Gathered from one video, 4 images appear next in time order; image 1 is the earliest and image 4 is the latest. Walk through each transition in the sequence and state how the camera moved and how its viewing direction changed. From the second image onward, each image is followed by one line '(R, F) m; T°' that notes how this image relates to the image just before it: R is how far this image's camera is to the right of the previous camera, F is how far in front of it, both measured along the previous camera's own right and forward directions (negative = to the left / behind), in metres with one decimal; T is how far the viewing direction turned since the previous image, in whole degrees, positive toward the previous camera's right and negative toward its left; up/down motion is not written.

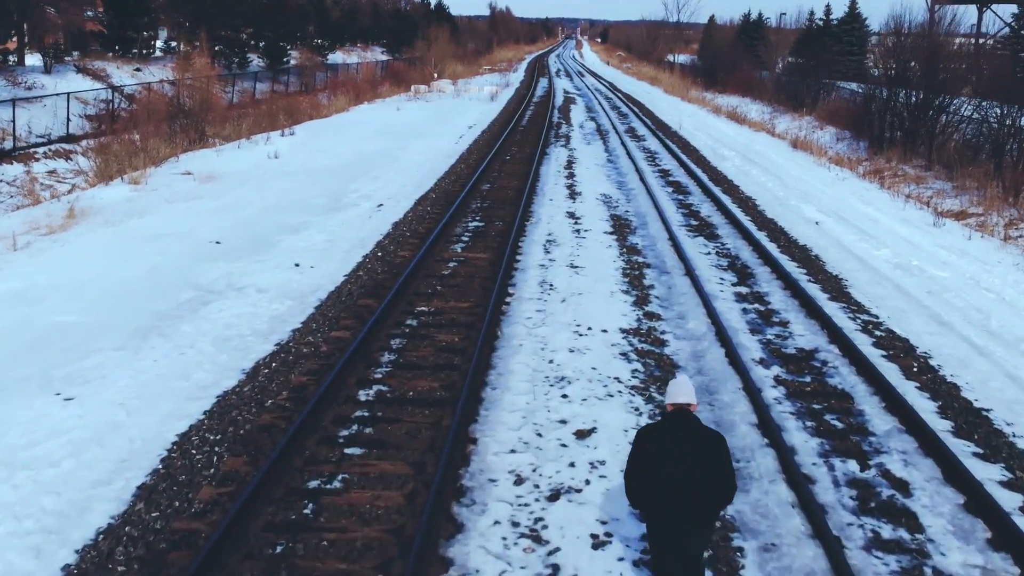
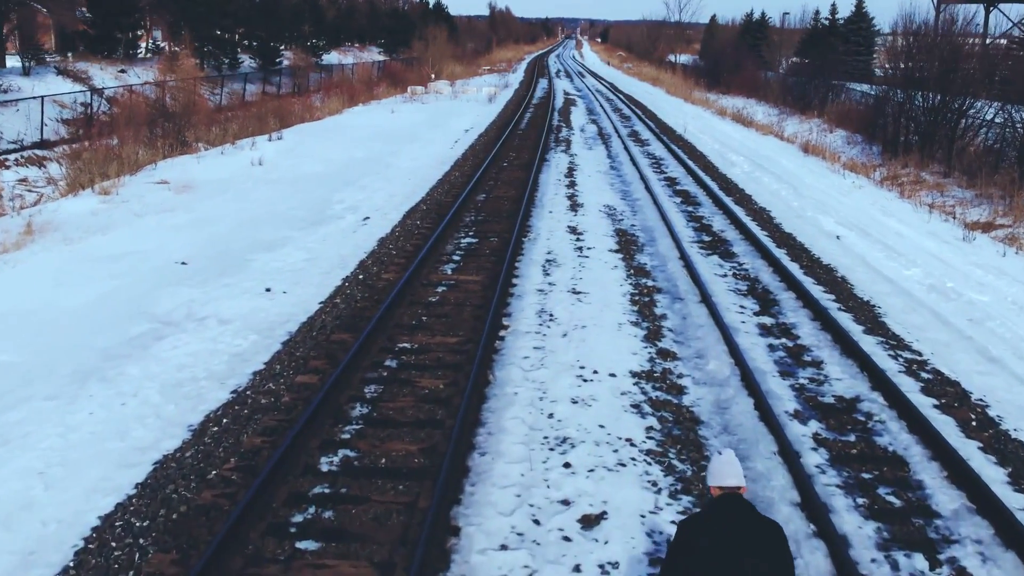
(0.0, +0.9) m; 0°
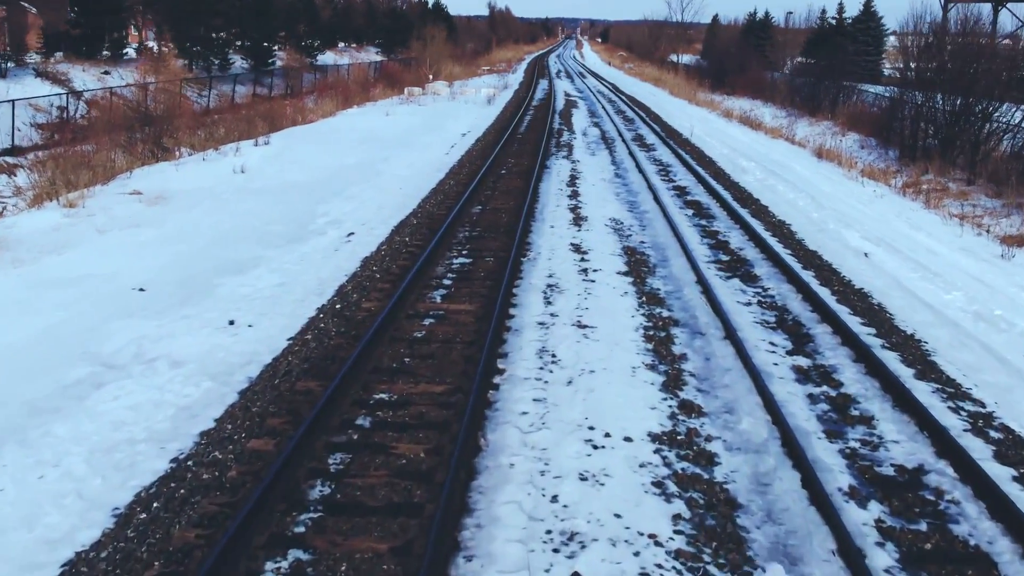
(0.0, +1.0) m; 0°
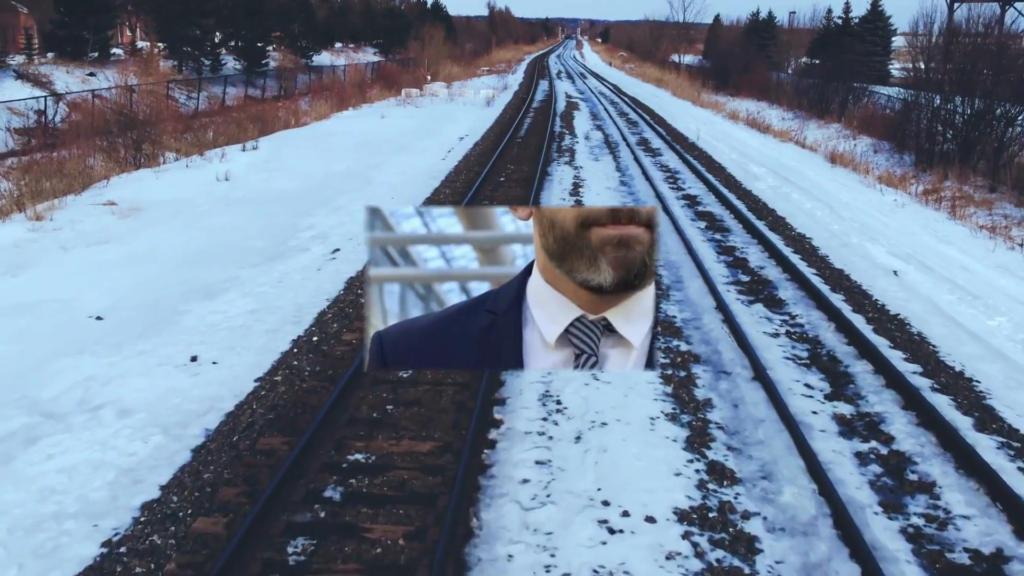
(0.0, +0.8) m; 0°
